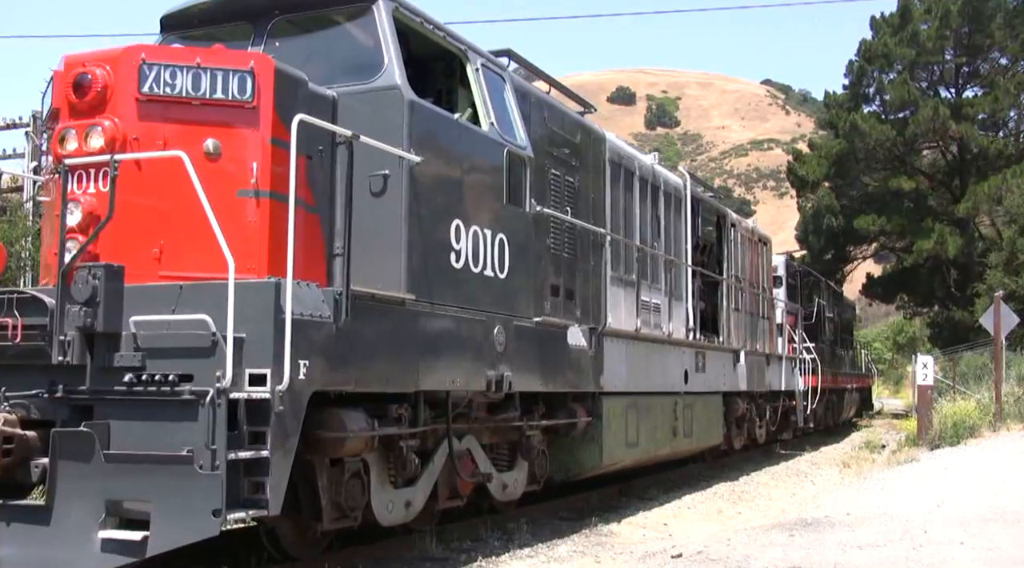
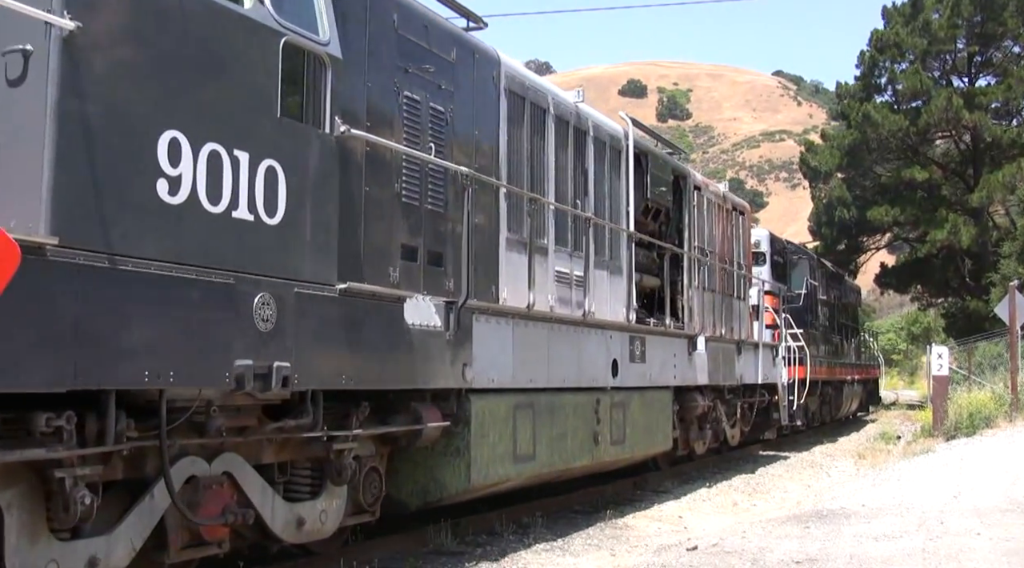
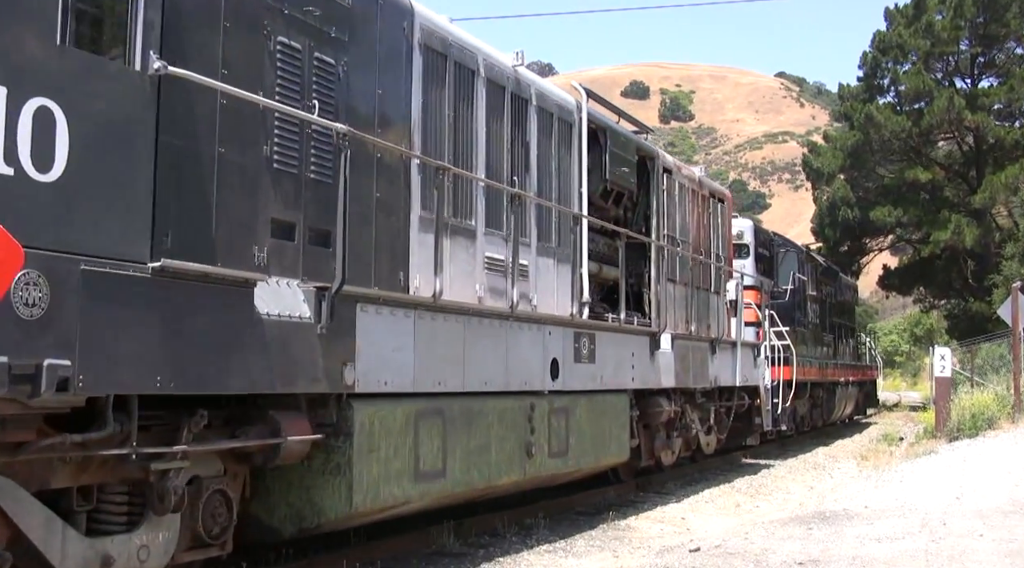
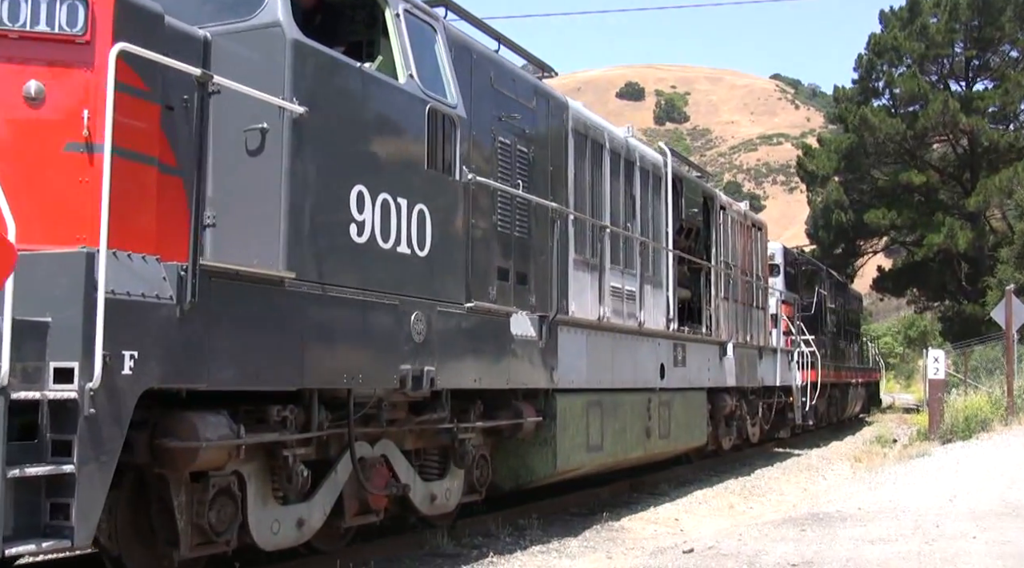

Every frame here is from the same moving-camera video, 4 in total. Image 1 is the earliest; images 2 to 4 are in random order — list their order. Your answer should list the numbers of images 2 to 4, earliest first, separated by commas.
4, 2, 3
